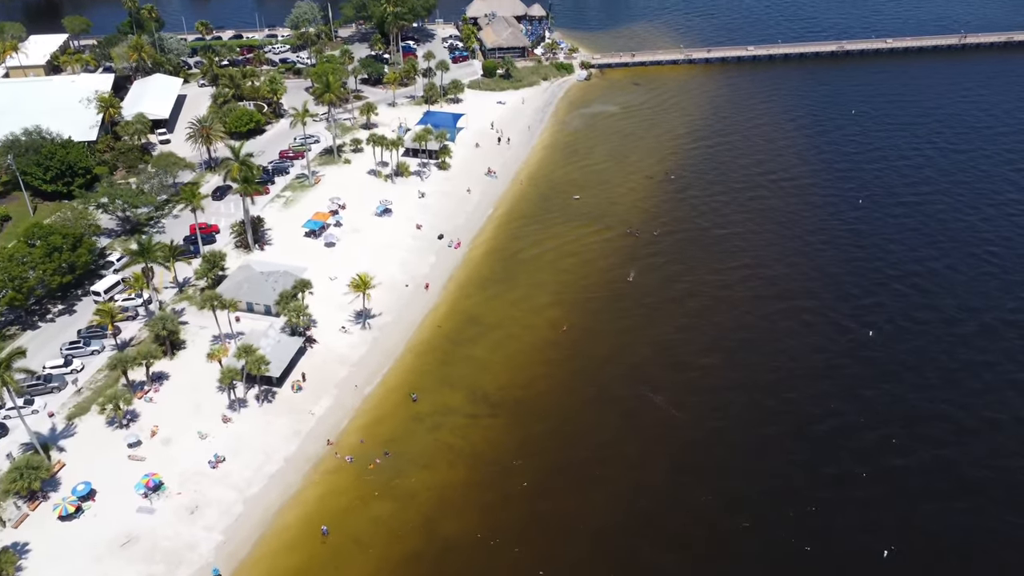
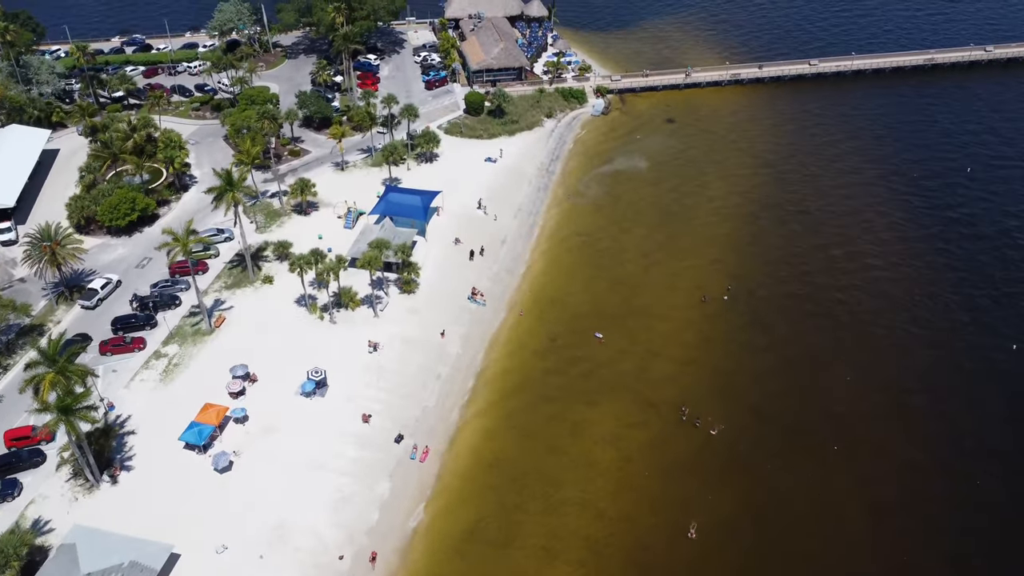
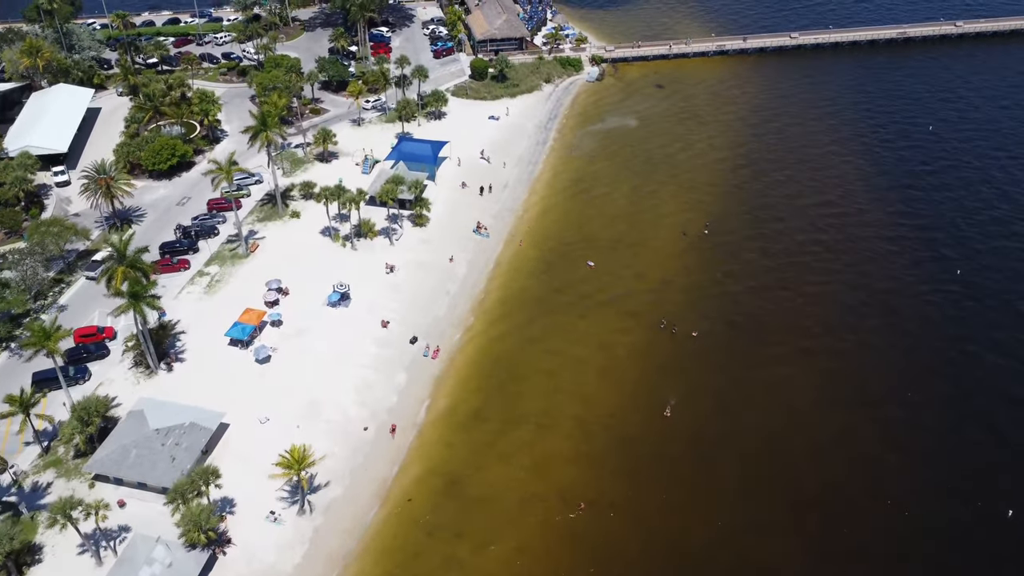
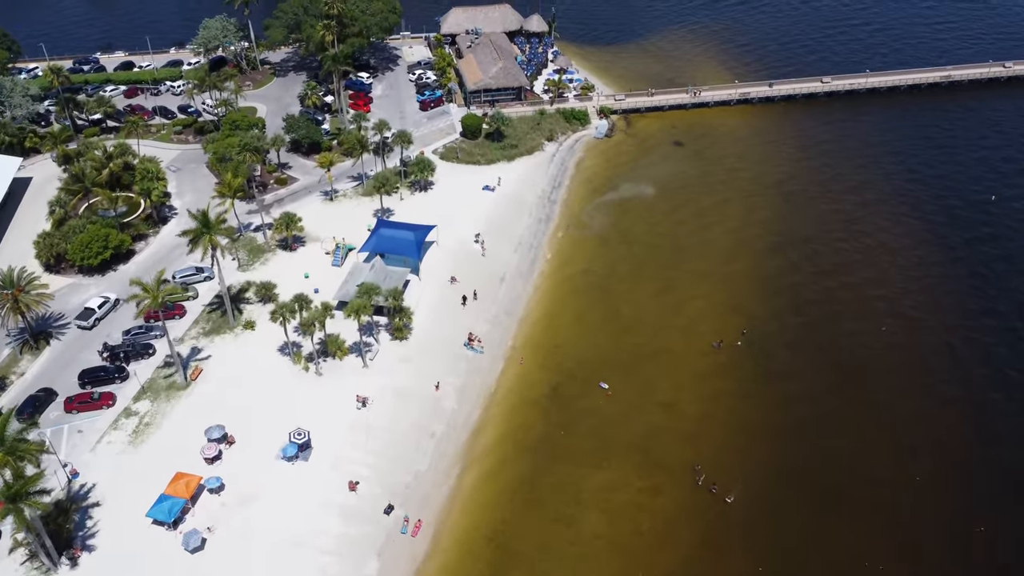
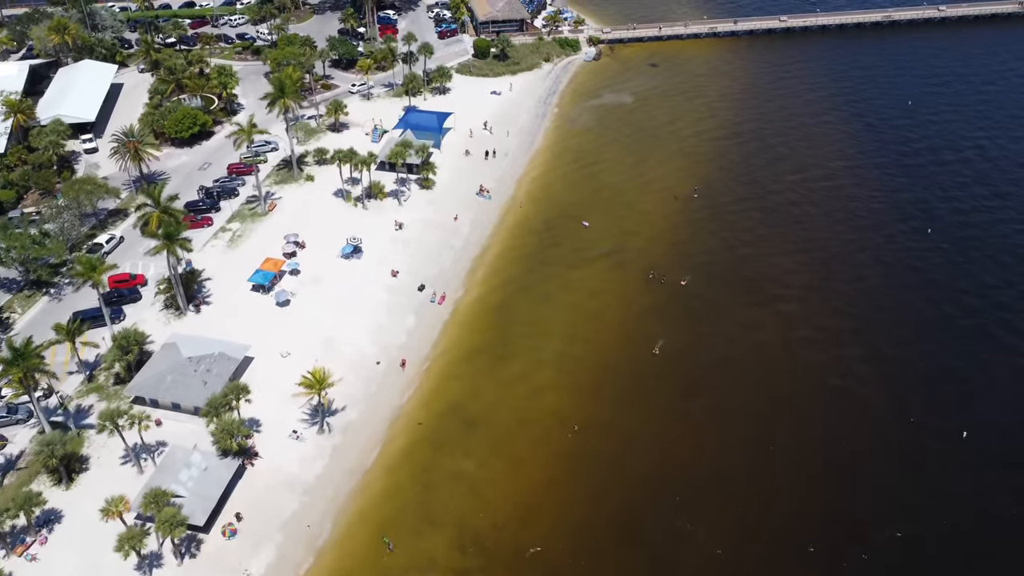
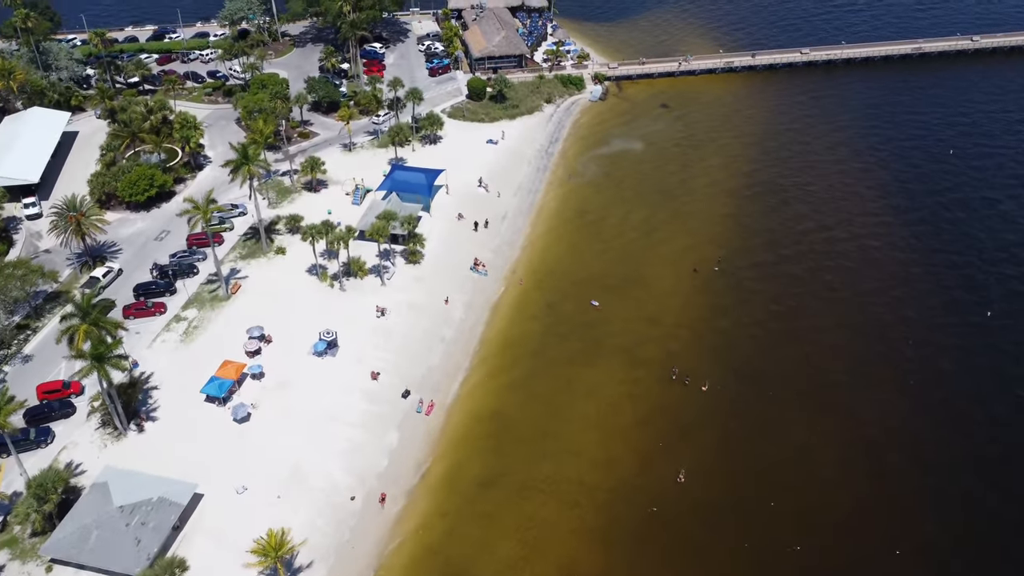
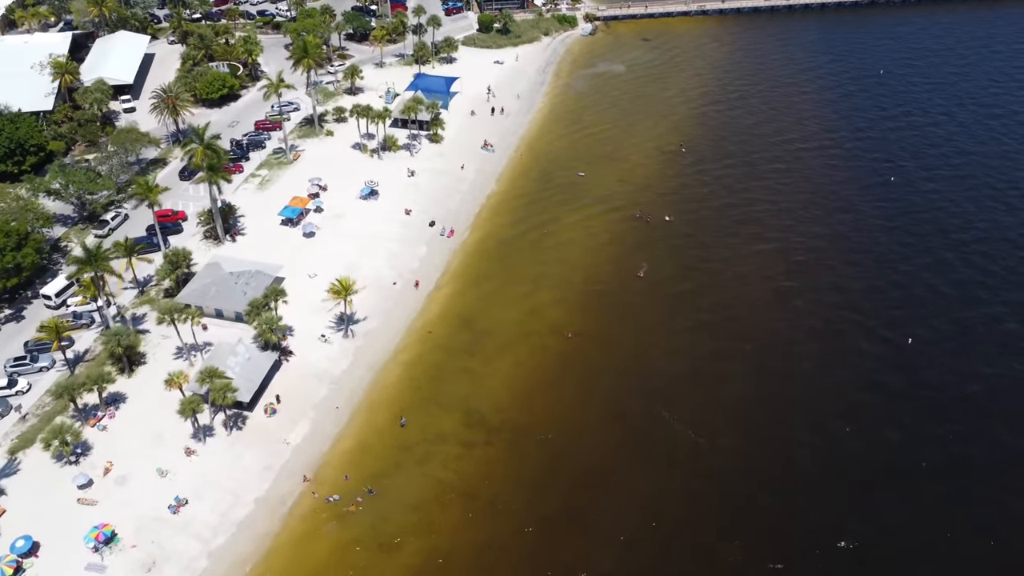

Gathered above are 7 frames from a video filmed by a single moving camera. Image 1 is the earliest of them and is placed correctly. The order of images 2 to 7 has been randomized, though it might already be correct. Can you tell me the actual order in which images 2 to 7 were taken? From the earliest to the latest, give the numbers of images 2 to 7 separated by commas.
7, 5, 3, 6, 2, 4
